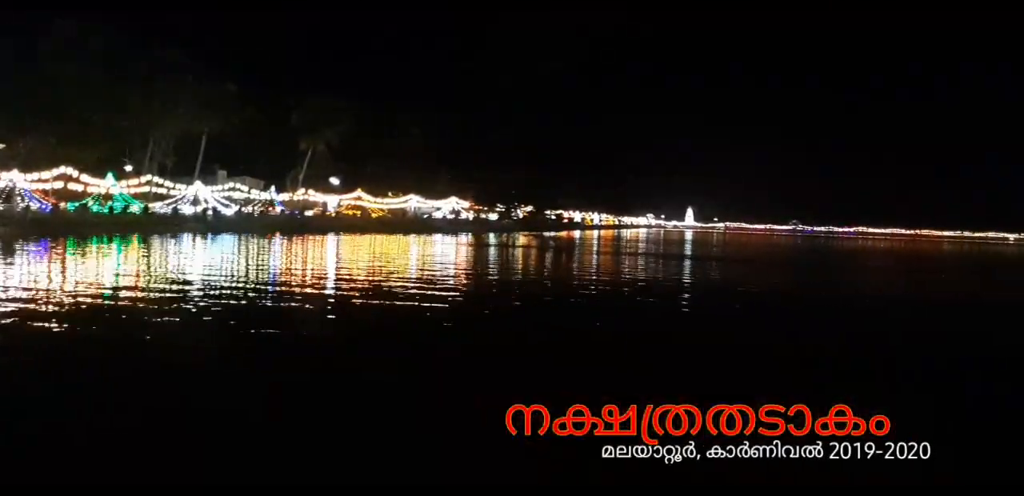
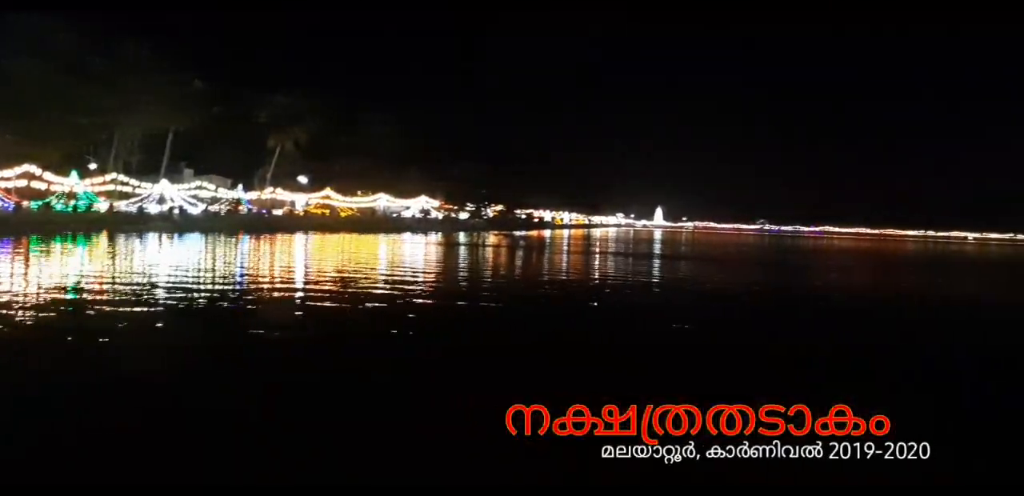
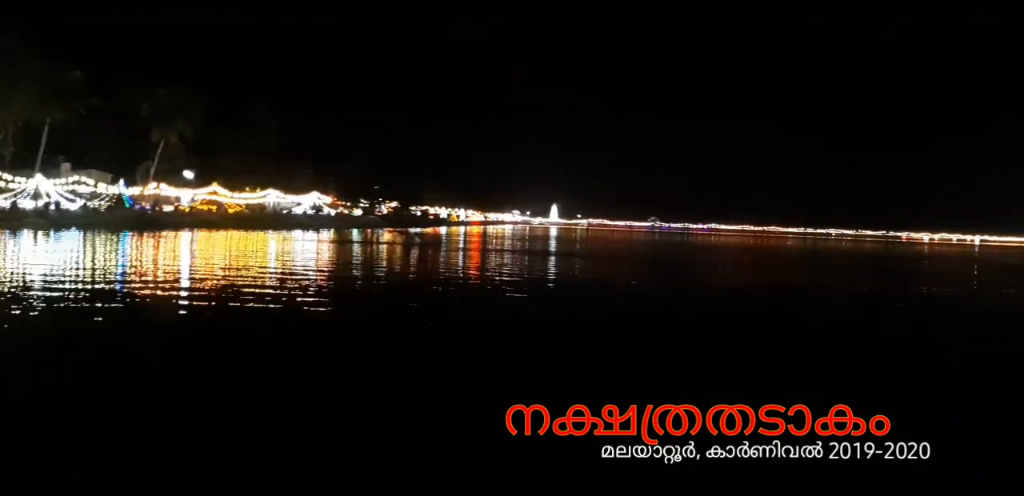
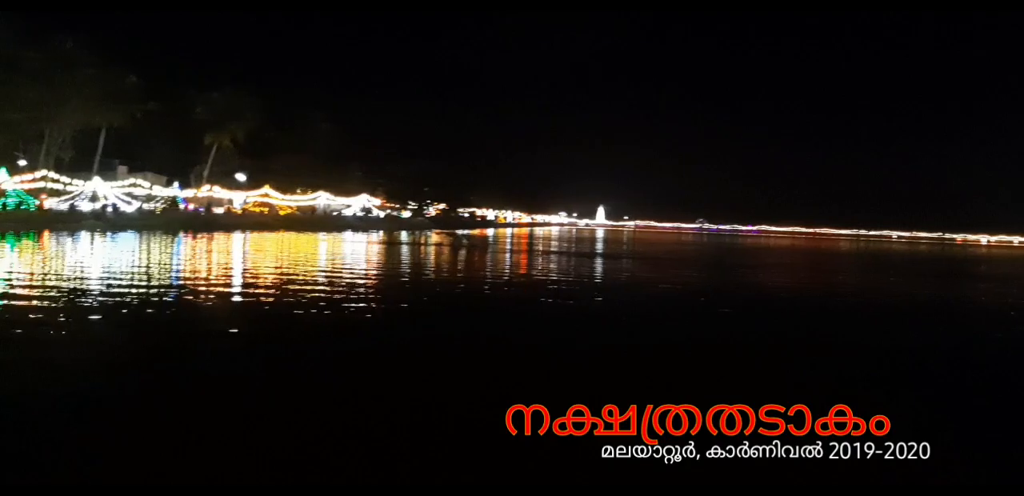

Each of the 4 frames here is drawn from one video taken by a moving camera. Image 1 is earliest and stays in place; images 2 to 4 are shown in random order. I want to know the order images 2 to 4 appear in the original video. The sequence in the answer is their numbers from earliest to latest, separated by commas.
2, 4, 3
